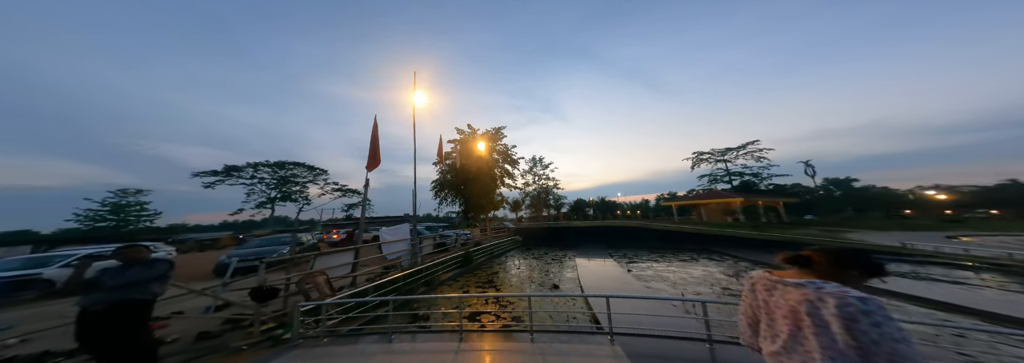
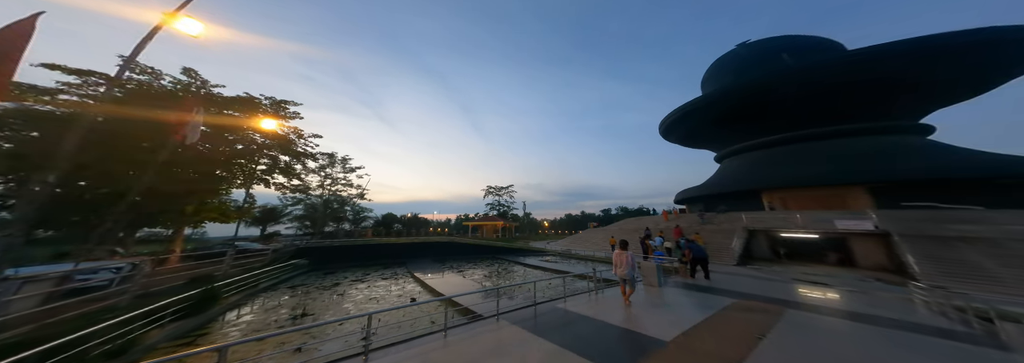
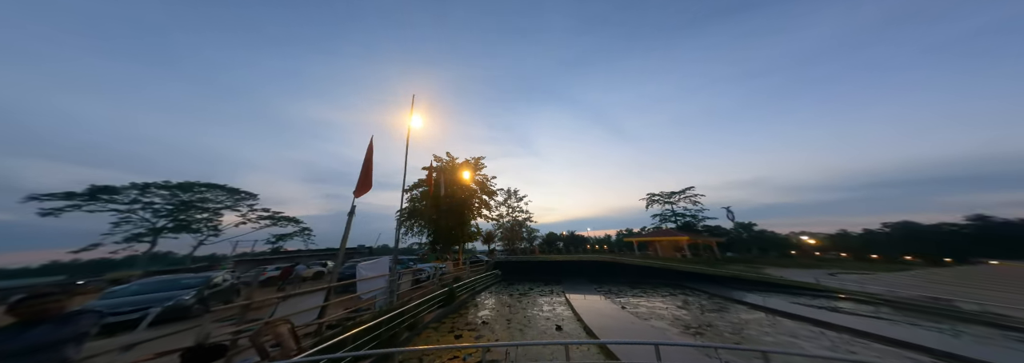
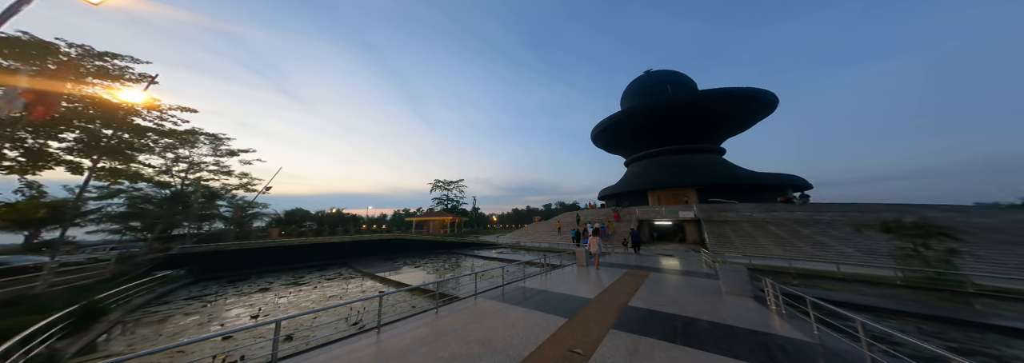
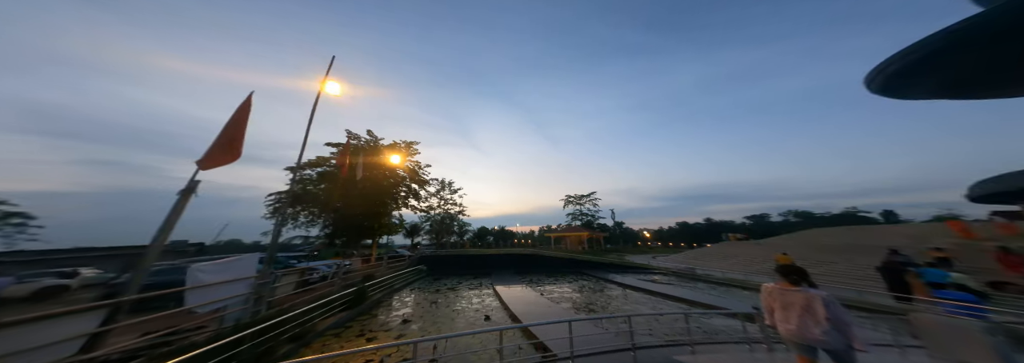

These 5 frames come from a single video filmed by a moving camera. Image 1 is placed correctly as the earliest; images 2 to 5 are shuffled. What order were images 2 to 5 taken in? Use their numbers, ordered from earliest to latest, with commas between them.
3, 5, 2, 4
